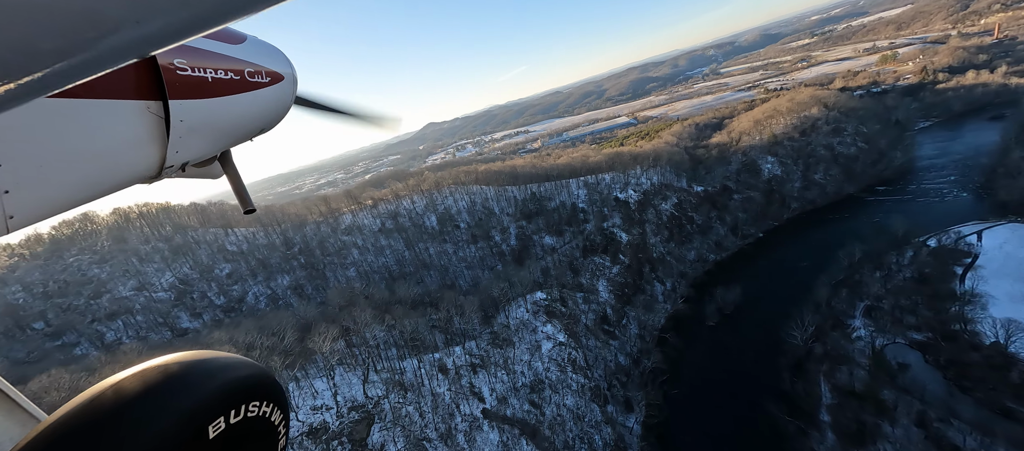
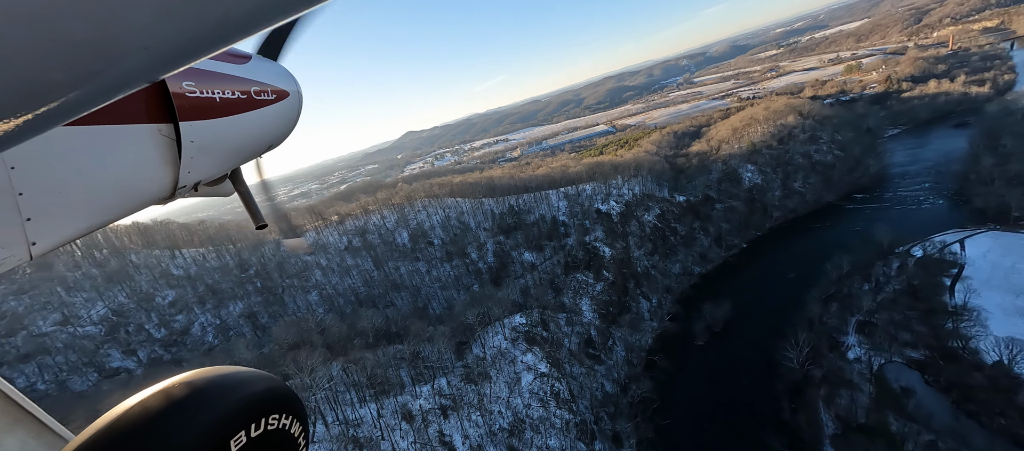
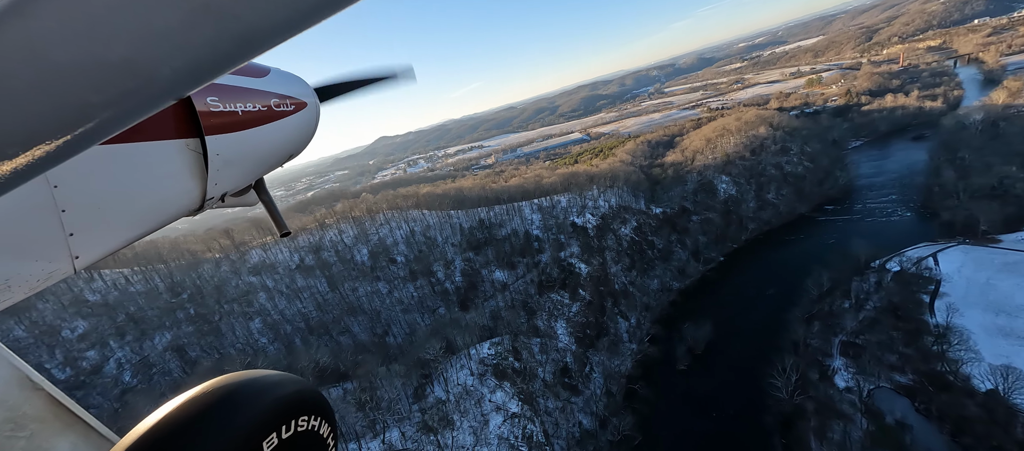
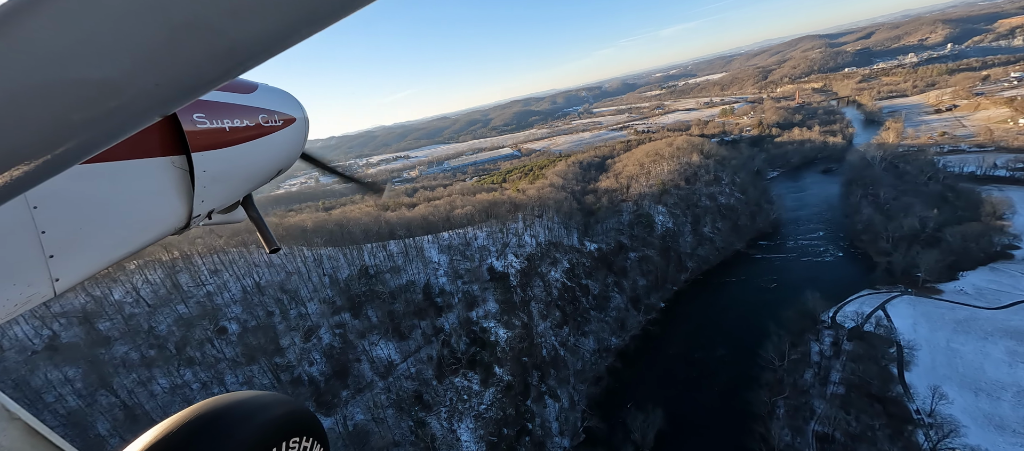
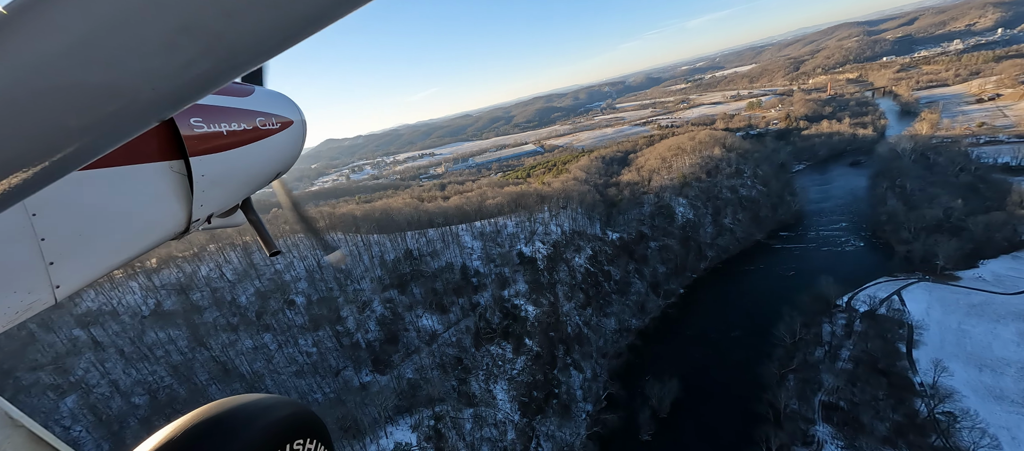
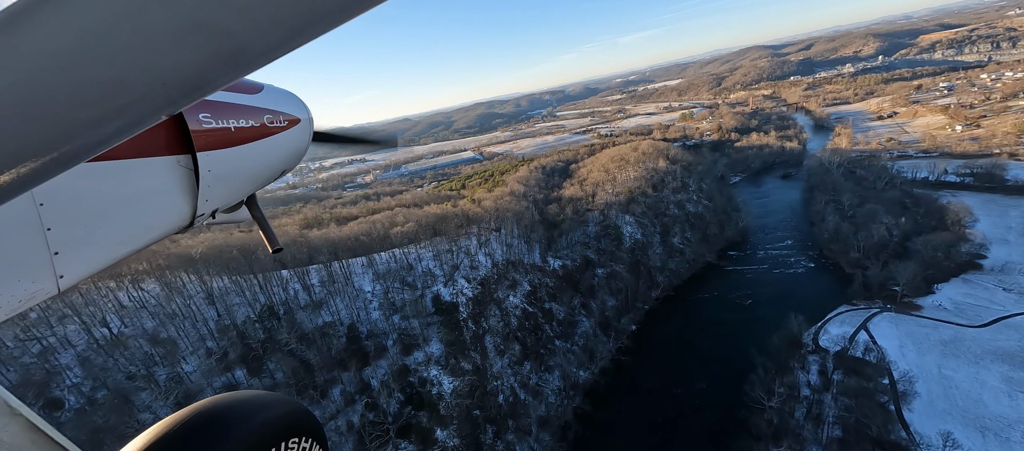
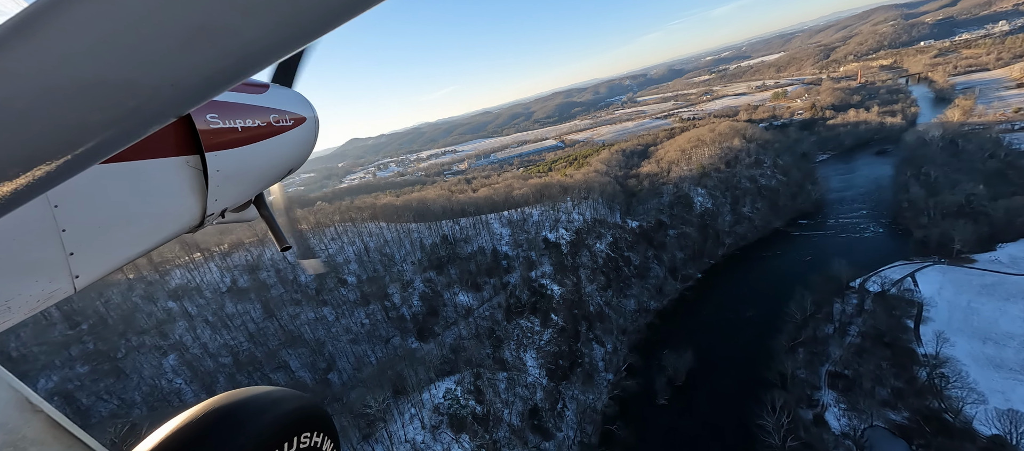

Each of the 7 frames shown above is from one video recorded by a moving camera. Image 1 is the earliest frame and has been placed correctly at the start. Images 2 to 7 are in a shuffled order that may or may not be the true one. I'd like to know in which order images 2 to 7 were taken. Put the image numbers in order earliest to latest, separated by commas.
2, 3, 7, 5, 4, 6
